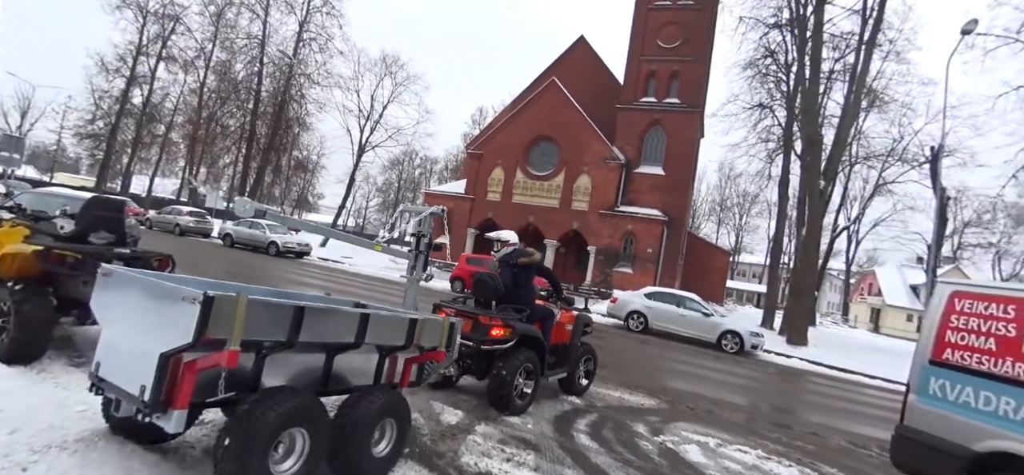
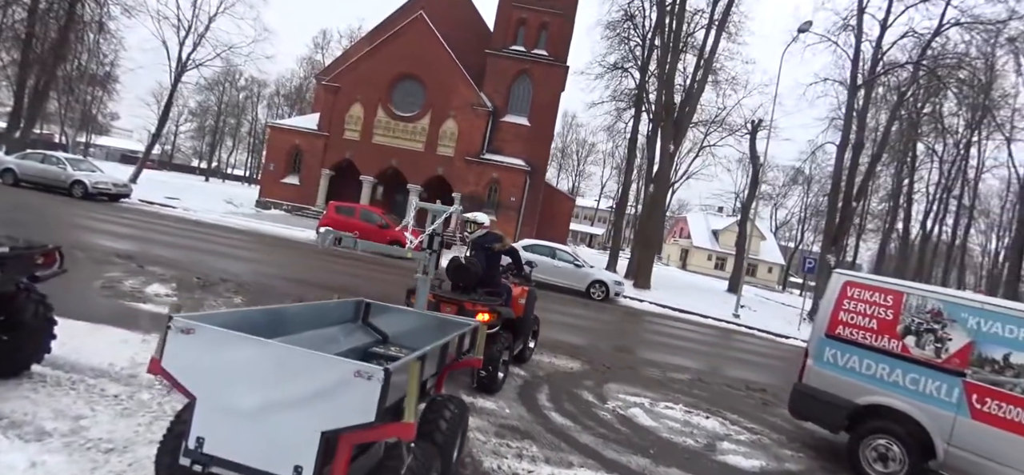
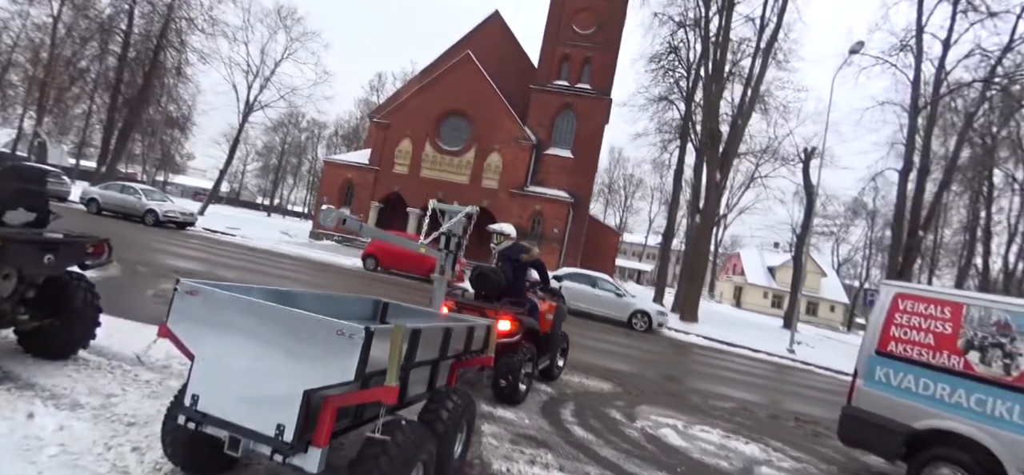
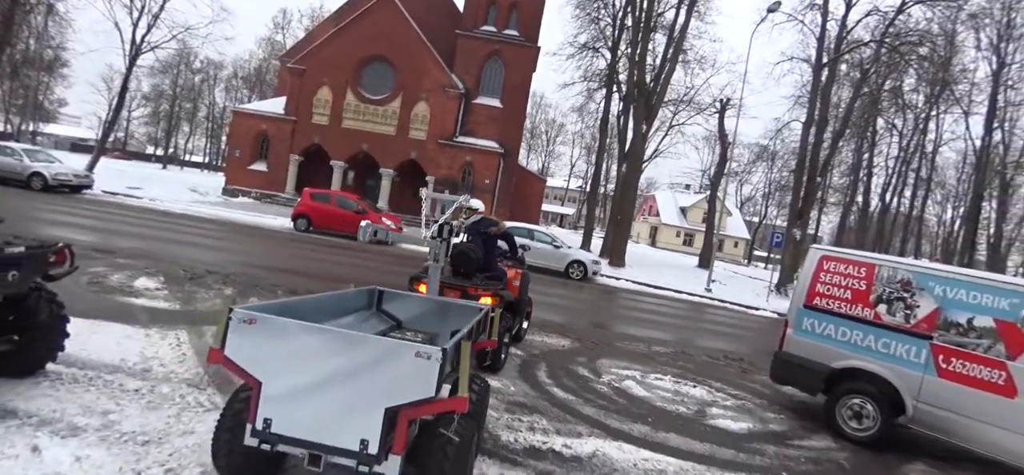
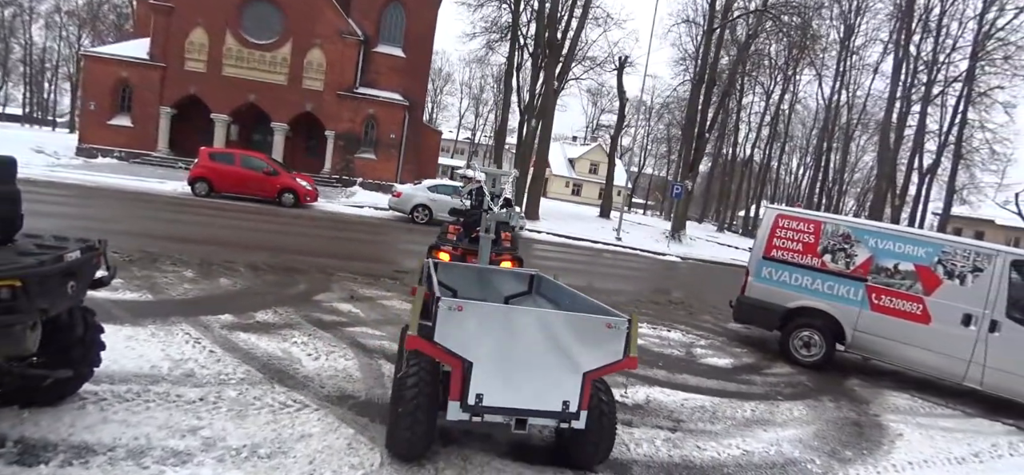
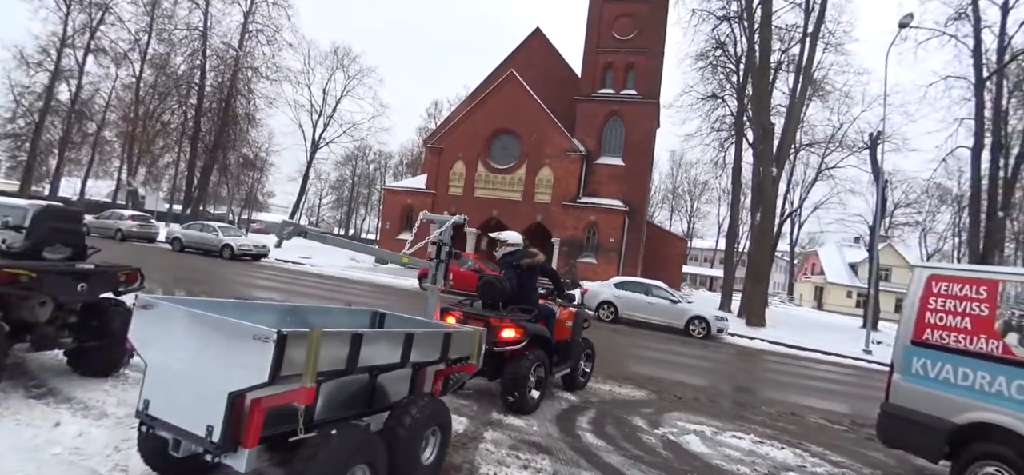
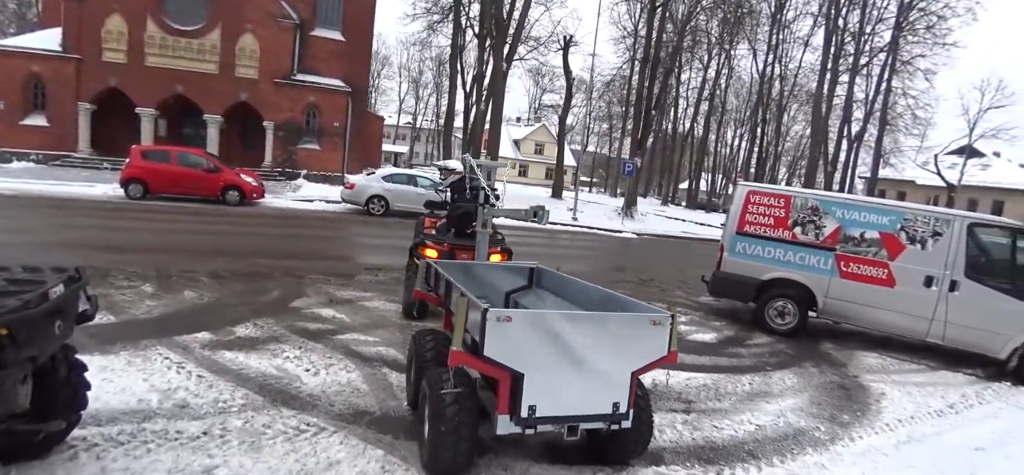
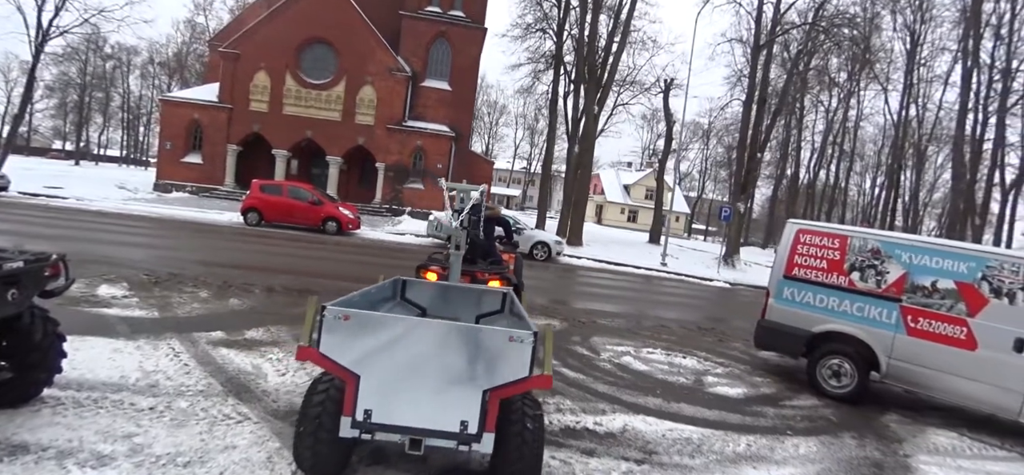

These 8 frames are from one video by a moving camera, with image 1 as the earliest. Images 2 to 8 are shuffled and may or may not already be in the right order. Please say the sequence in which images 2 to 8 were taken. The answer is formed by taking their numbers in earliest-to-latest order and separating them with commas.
6, 3, 2, 4, 8, 5, 7
